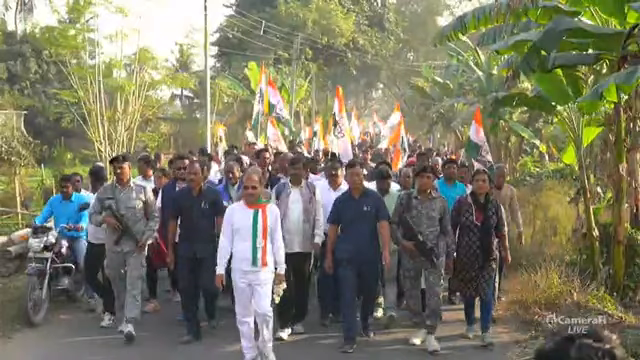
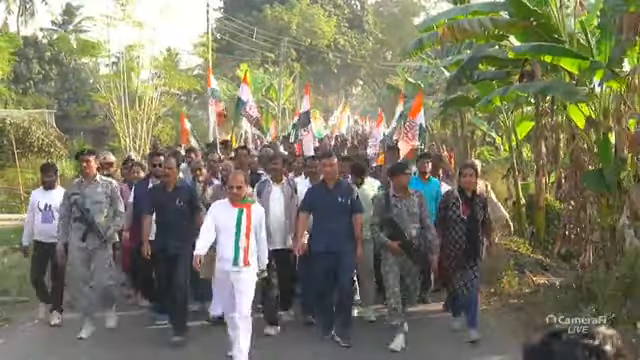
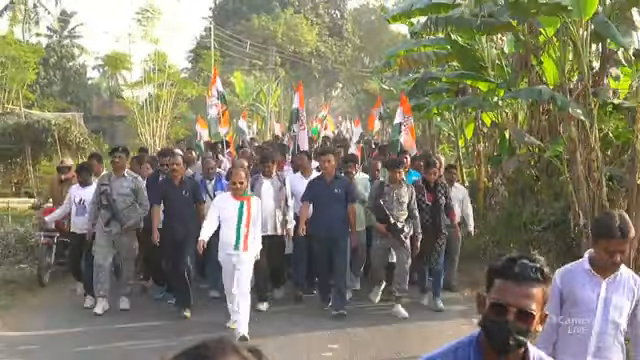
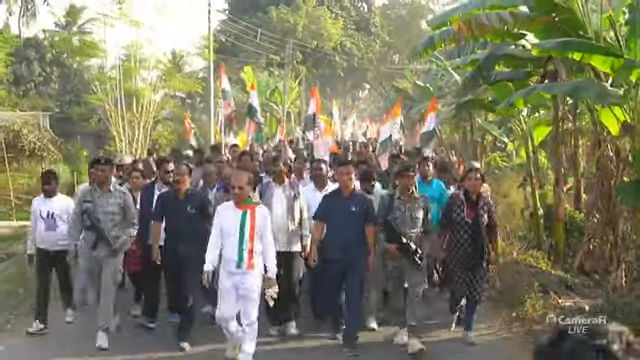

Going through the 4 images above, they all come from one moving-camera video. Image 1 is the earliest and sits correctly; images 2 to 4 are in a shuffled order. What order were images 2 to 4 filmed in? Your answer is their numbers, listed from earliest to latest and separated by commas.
4, 2, 3
